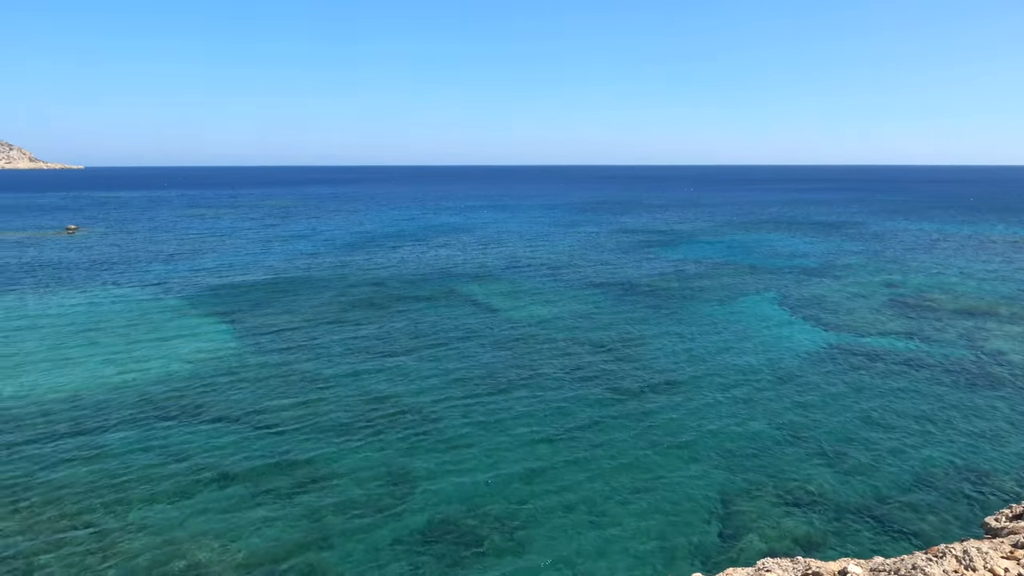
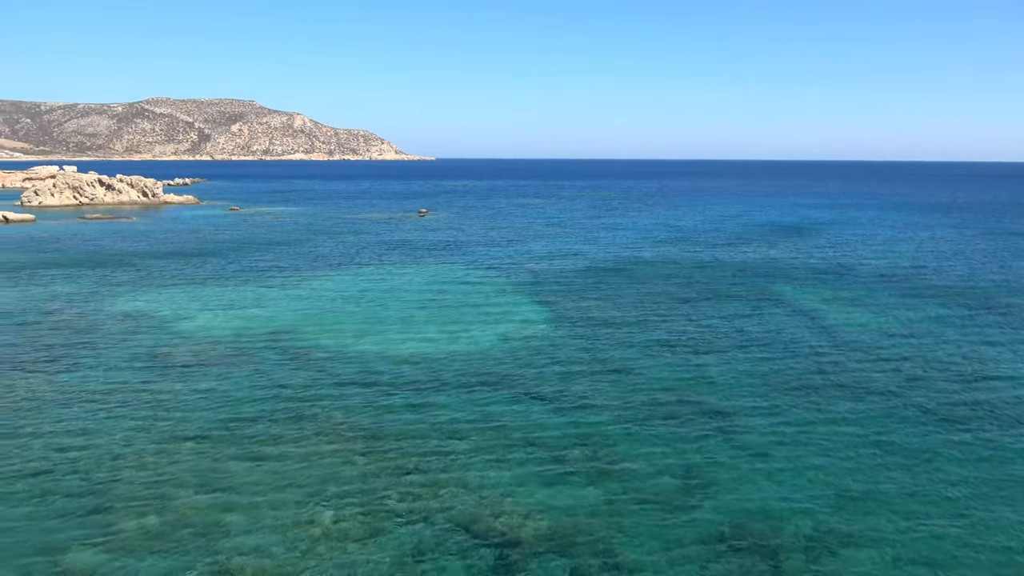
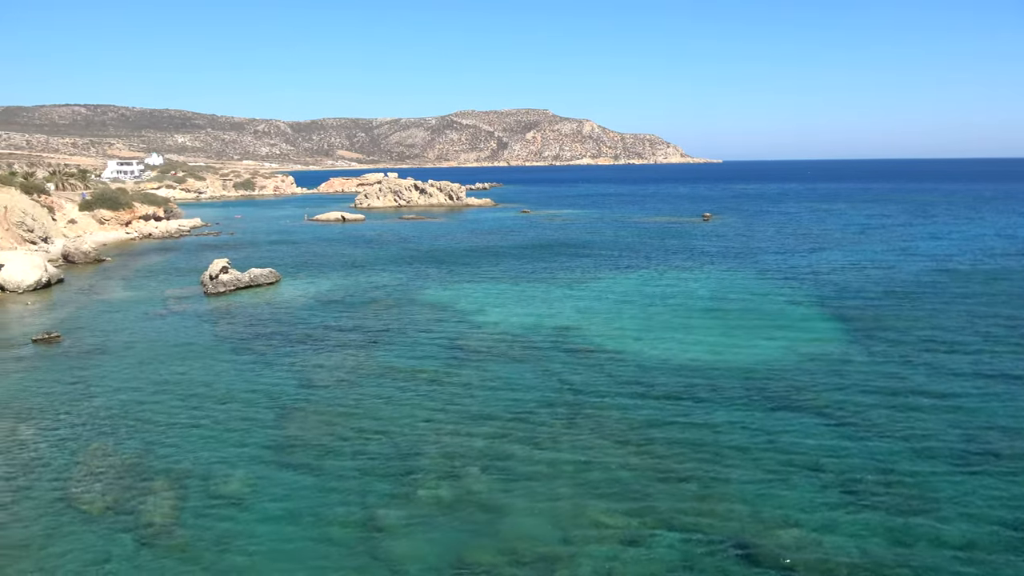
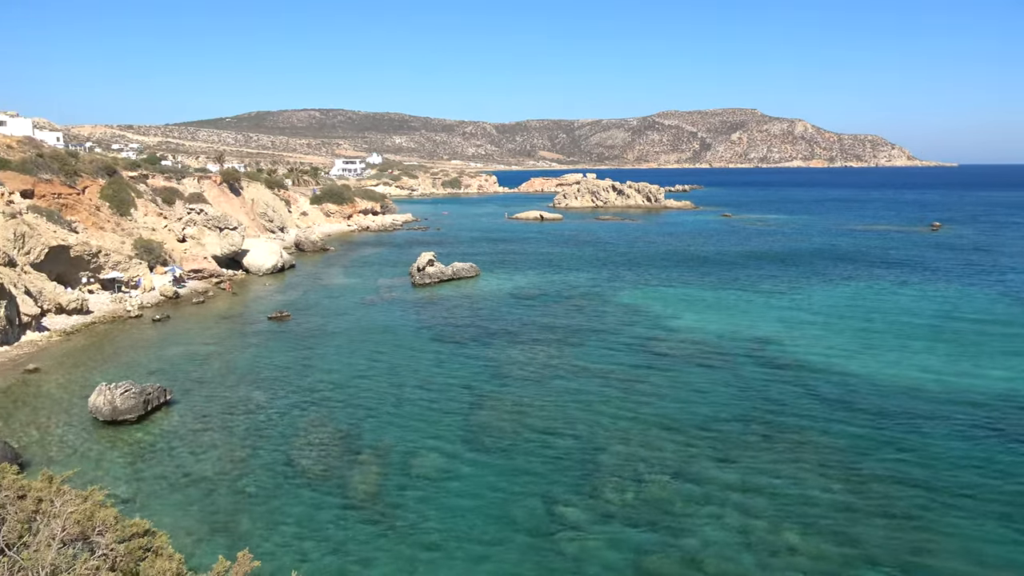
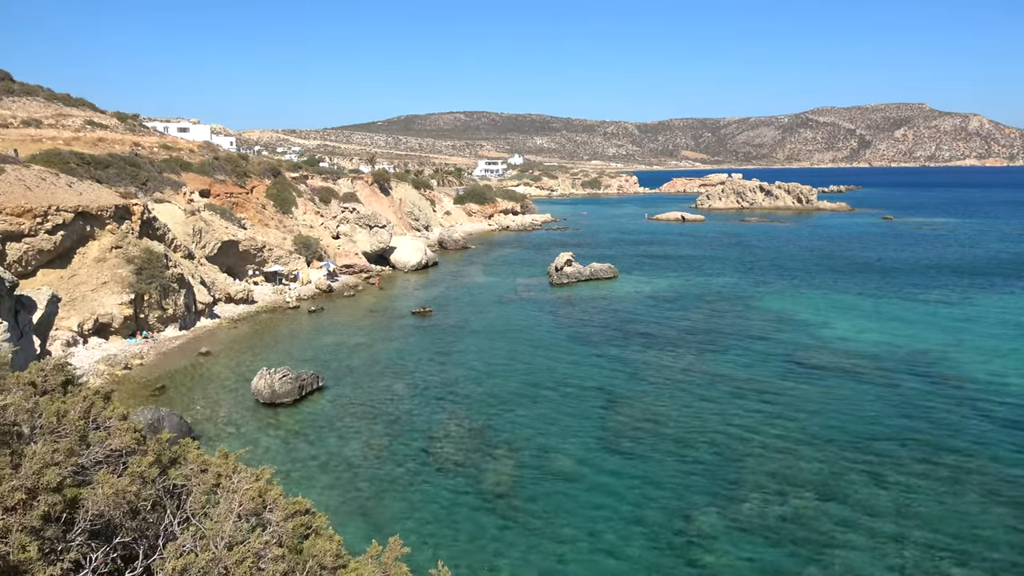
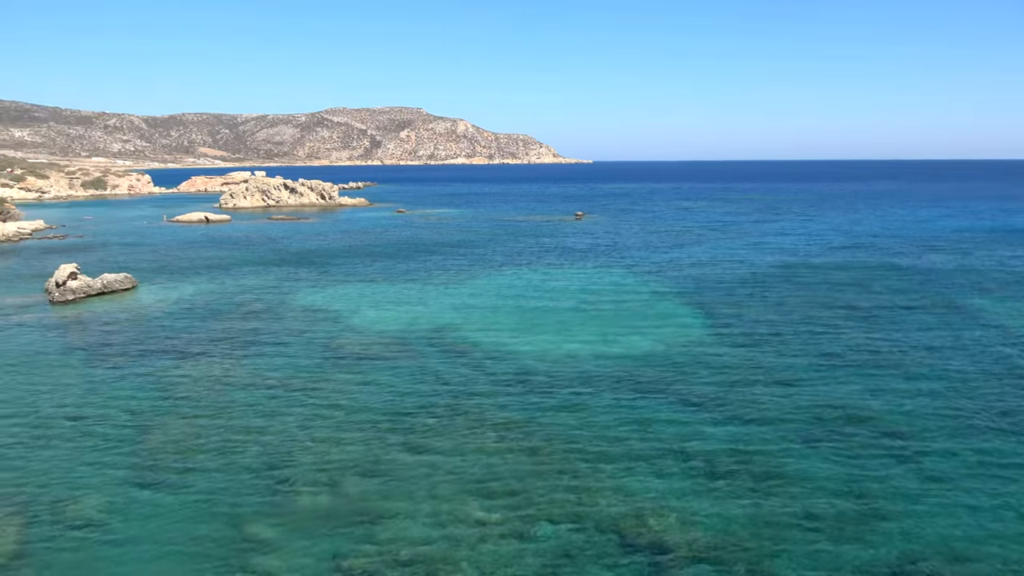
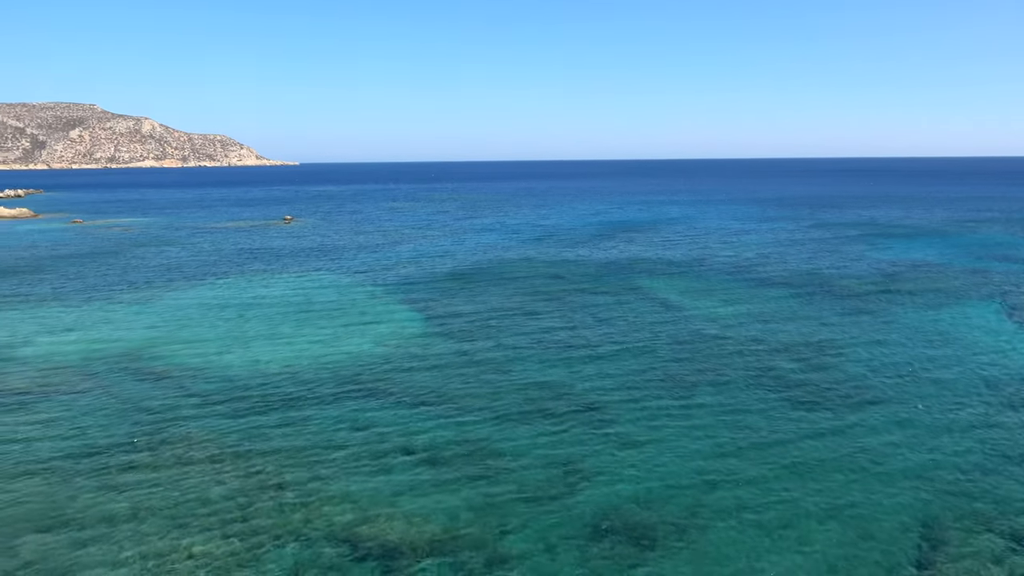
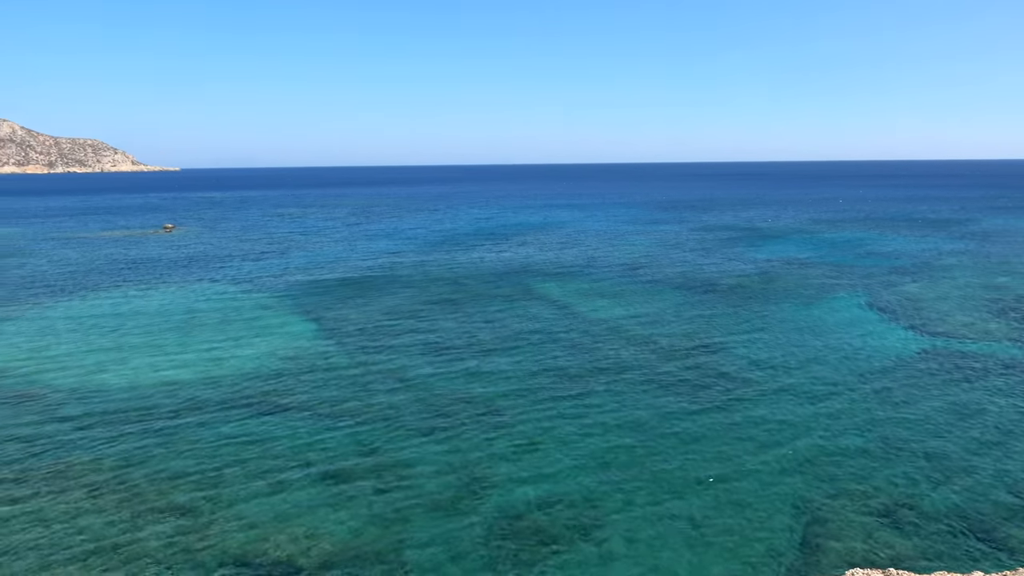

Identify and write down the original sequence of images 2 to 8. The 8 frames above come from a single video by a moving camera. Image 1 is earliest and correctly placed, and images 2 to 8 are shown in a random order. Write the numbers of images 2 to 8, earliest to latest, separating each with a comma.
8, 7, 2, 6, 3, 4, 5
